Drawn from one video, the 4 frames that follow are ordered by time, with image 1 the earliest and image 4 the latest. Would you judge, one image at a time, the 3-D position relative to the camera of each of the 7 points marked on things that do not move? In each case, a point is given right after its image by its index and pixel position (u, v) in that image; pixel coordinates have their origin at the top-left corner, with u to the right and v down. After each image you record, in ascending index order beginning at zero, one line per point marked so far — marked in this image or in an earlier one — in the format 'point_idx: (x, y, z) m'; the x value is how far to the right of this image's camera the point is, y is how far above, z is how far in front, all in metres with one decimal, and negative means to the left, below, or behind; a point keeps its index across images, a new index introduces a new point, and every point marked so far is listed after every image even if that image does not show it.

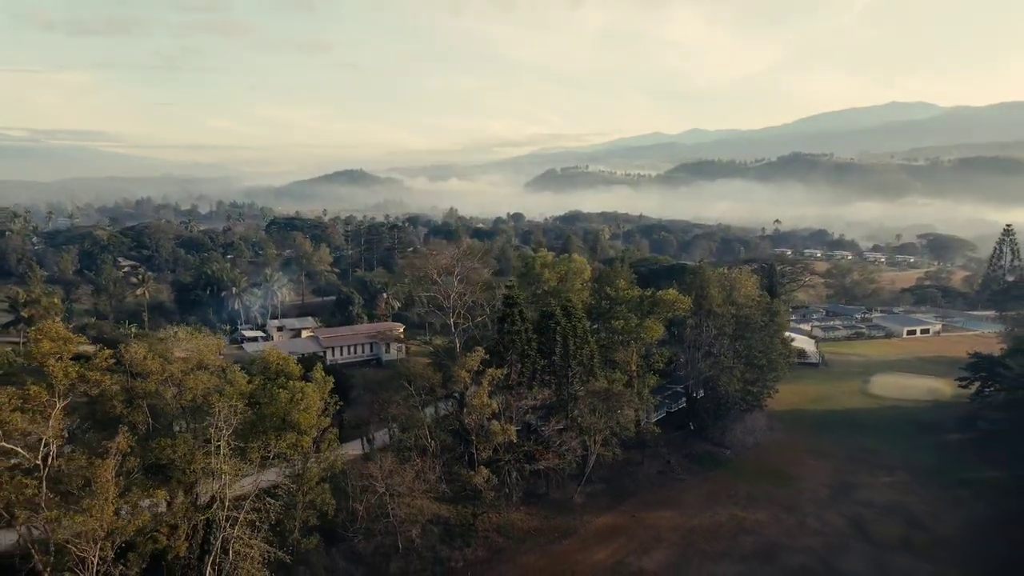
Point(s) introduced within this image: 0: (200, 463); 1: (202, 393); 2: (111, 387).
0: (-5.1, -2.9, +17.2) m
1: (-5.4, -1.8, +18.4) m
2: (-6.5, -1.6, +17.2) m
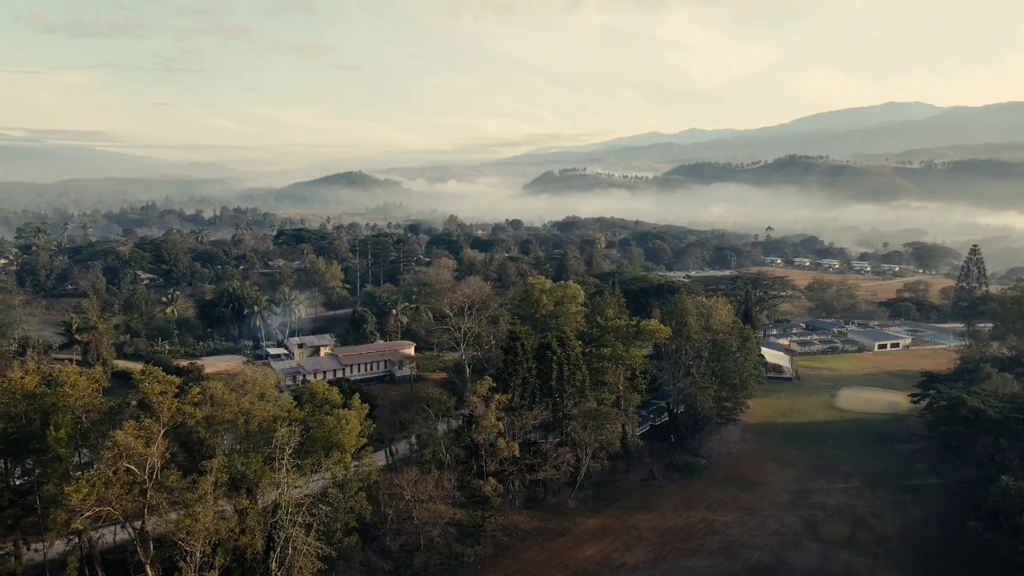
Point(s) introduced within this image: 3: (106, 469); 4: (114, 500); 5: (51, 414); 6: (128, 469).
0: (-5.0, -3.9, +21.5) m
1: (-5.3, -2.9, +22.8) m
2: (-6.4, -2.6, +21.5) m
3: (-7.4, -3.3, +19.2) m
4: (-7.2, -3.9, +19.0) m
5: (-8.6, -2.3, +19.5) m
6: (-7.1, -3.4, +19.4) m
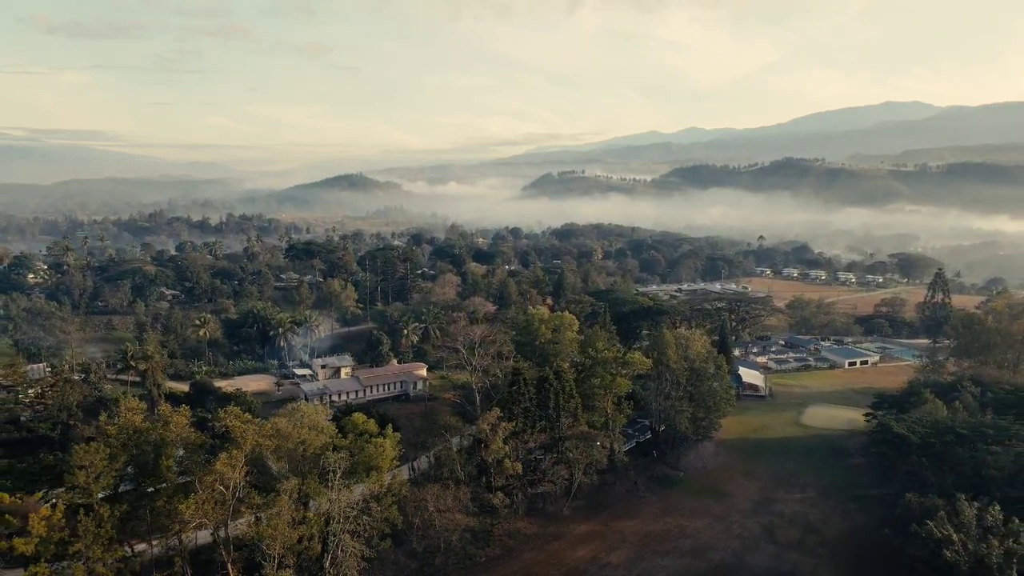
0: (-4.9, -5.4, +27.1) m
1: (-5.2, -4.3, +28.3) m
2: (-6.3, -4.1, +27.1) m
3: (-7.3, -4.8, +24.7) m
4: (-7.1, -5.3, +24.6) m
5: (-8.4, -3.8, +25.1) m
6: (-7.0, -4.8, +25.0) m
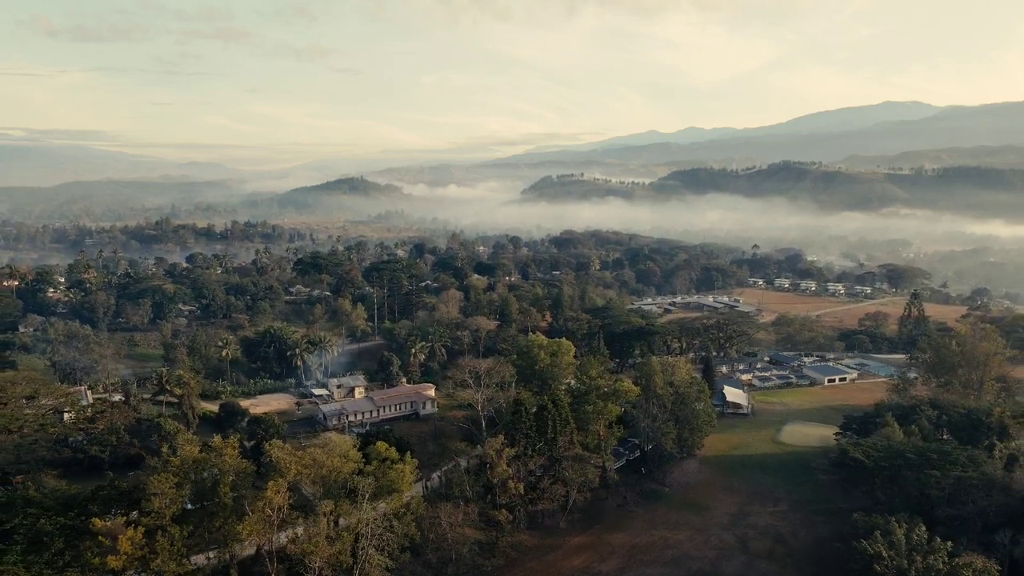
0: (-4.8, -6.8, +31.6) m
1: (-5.1, -5.8, +32.8) m
2: (-6.2, -5.6, +31.6) m
3: (-7.2, -6.3, +29.2) m
4: (-7.0, -6.8, +29.1) m
5: (-8.3, -5.3, +29.6) m
6: (-6.9, -6.3, +29.5) m
